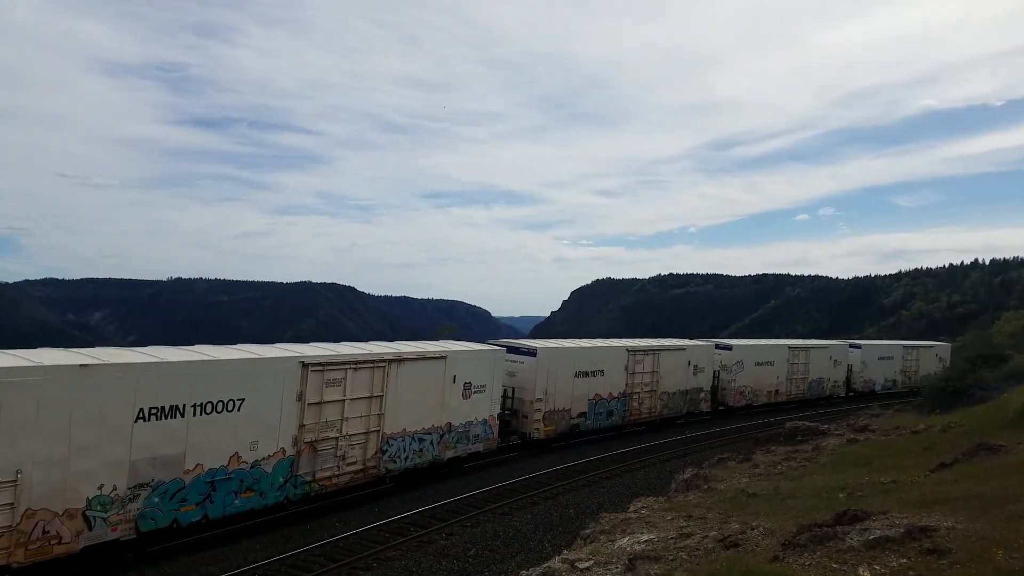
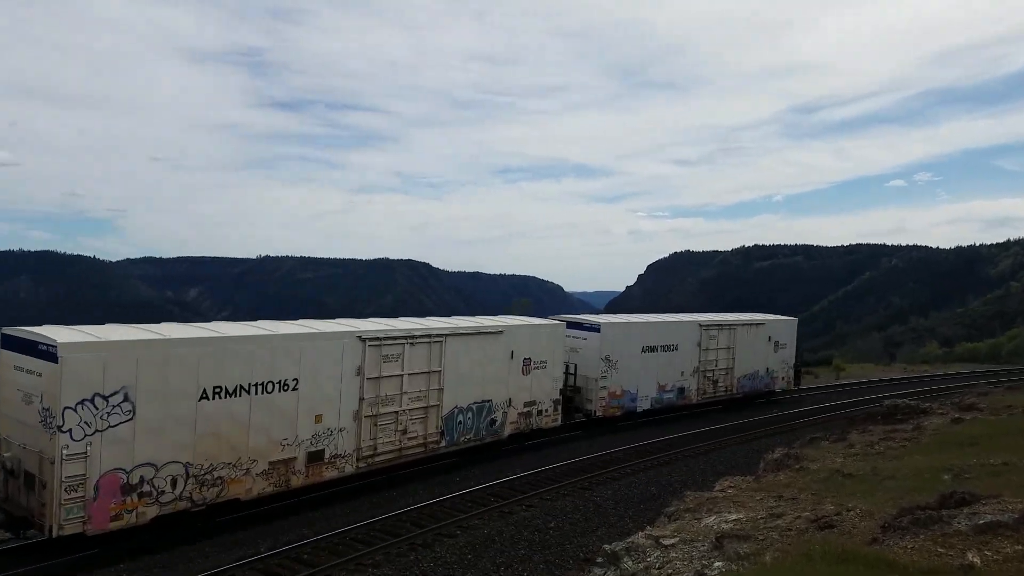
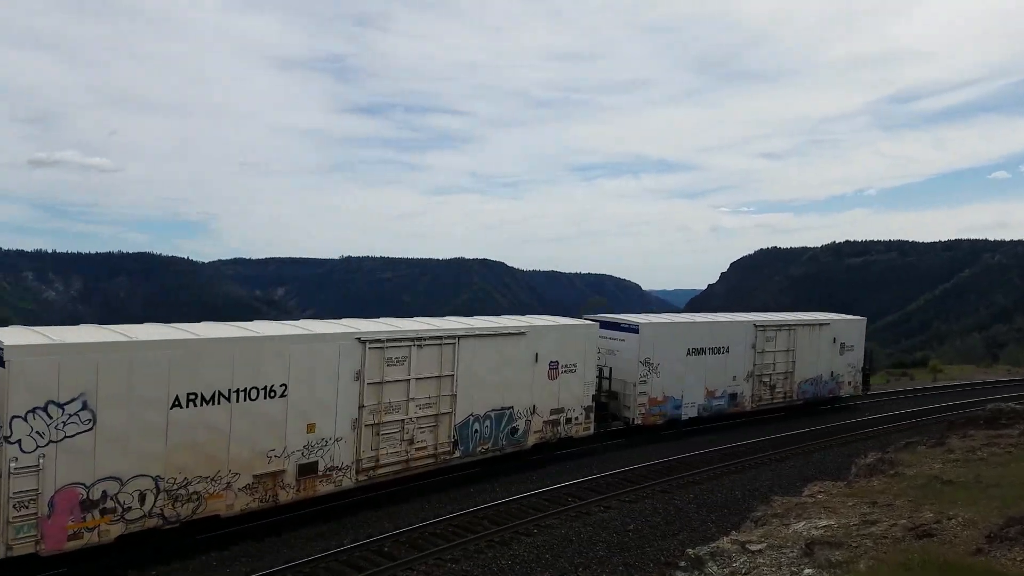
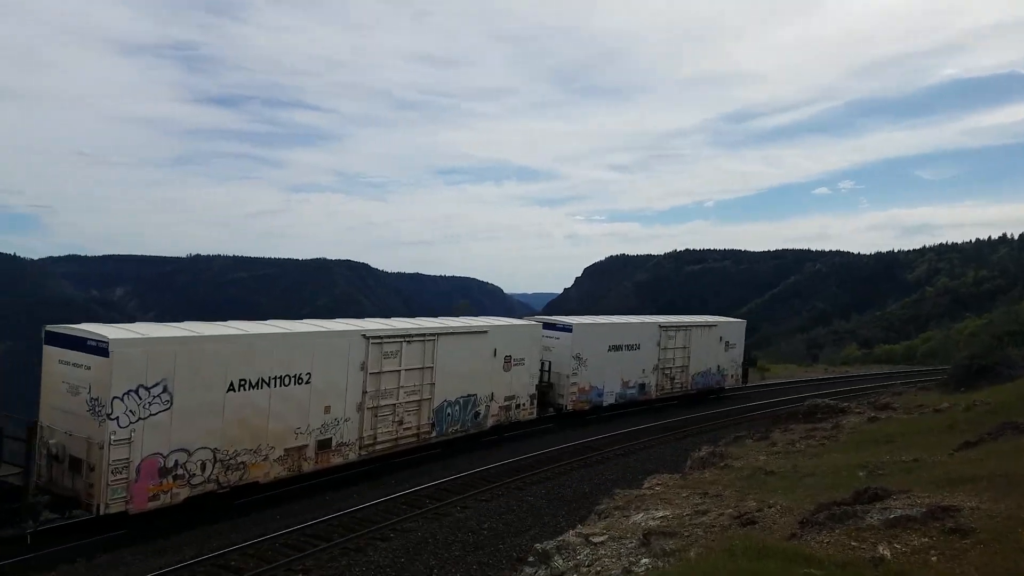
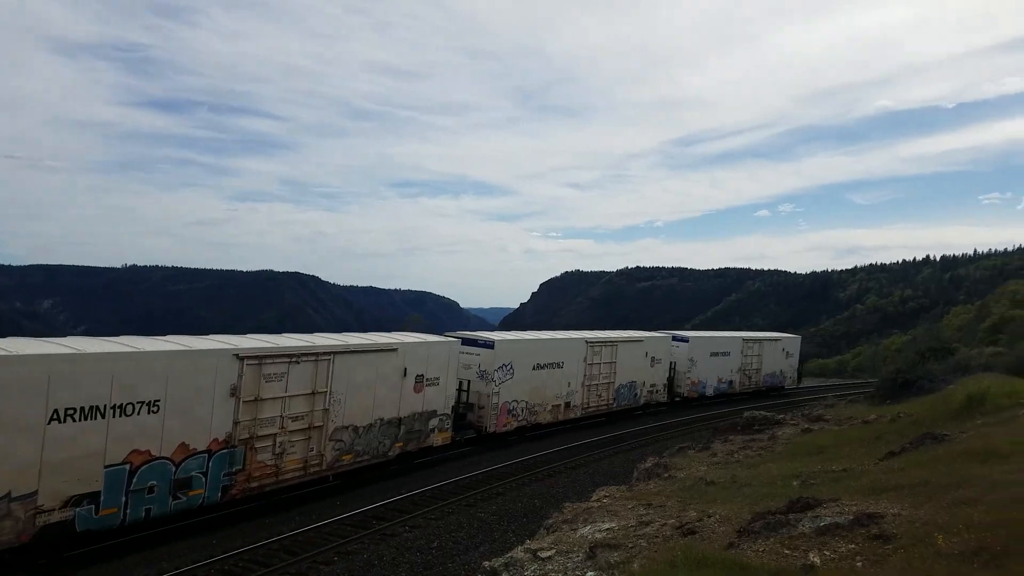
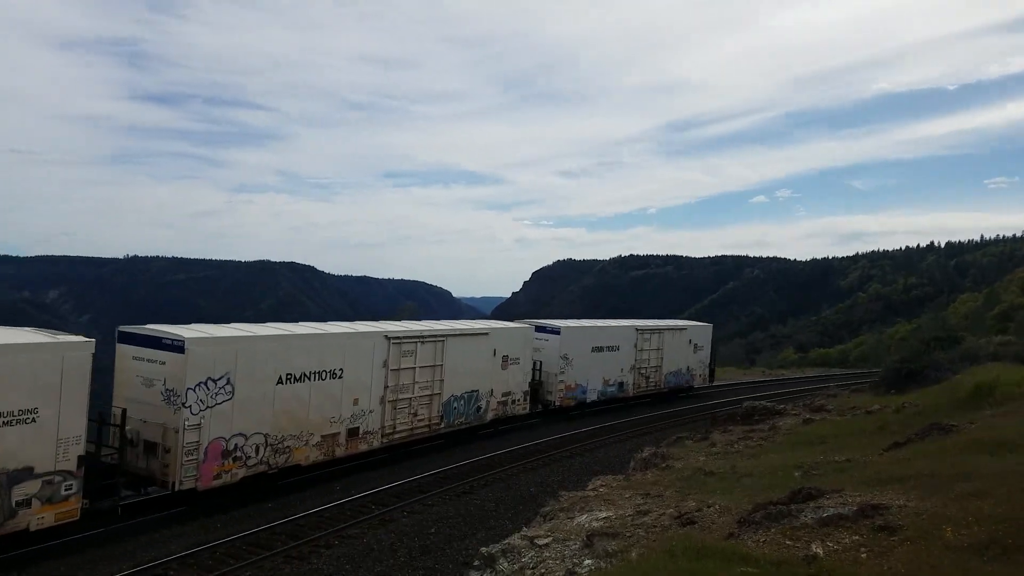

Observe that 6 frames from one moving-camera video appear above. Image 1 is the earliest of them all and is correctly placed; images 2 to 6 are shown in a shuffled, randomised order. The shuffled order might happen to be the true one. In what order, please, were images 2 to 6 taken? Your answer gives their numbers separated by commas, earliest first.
5, 6, 4, 2, 3
